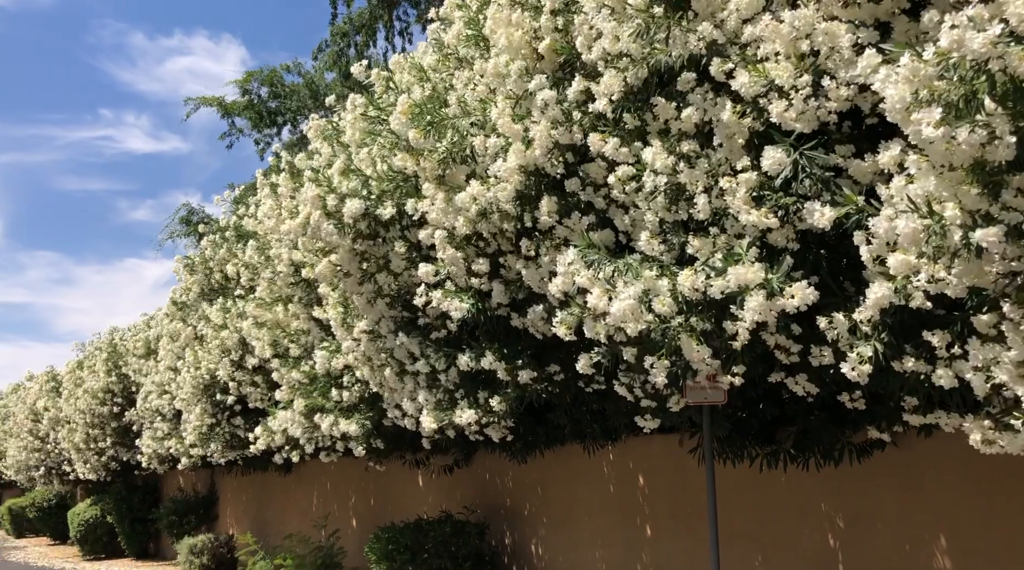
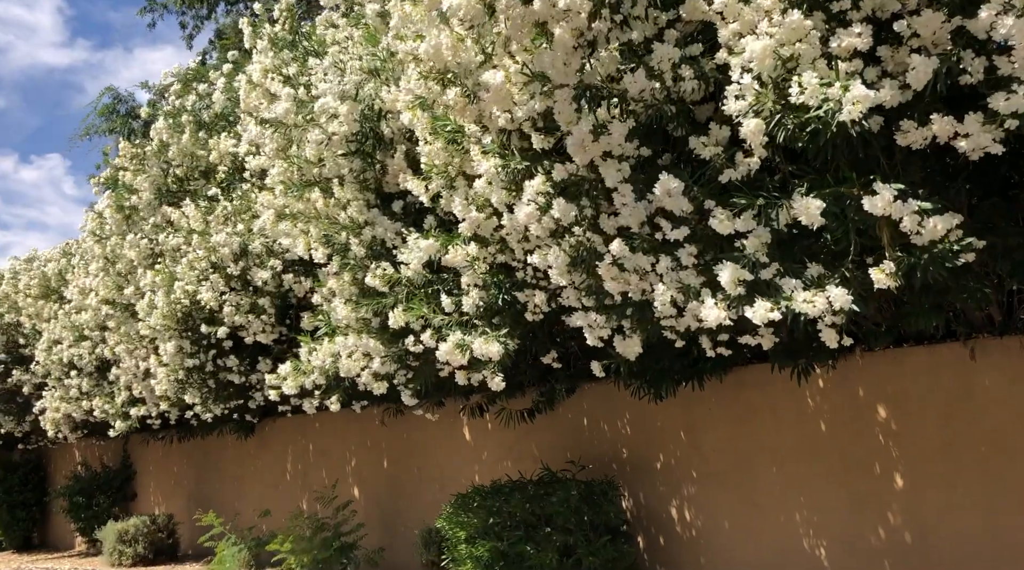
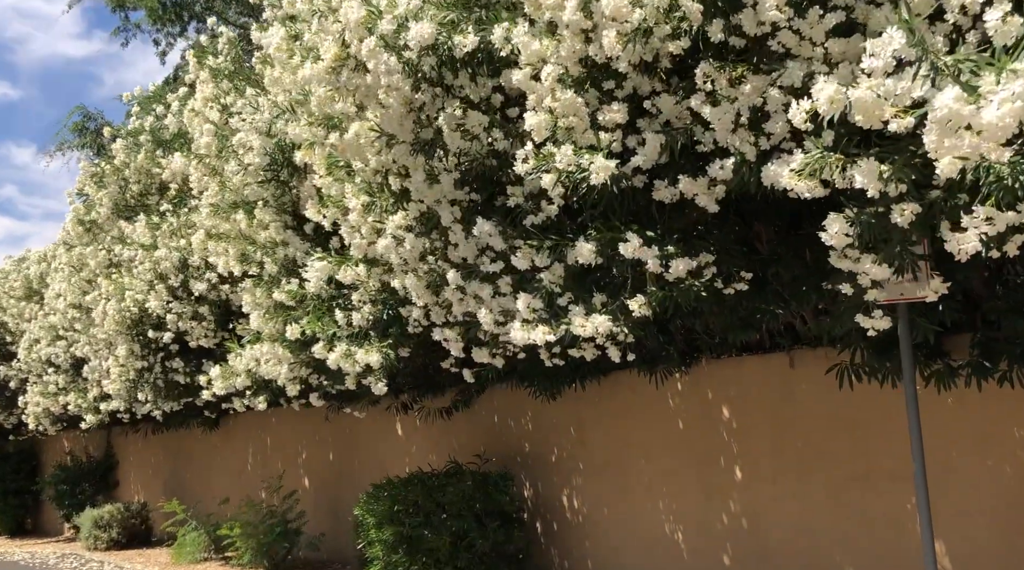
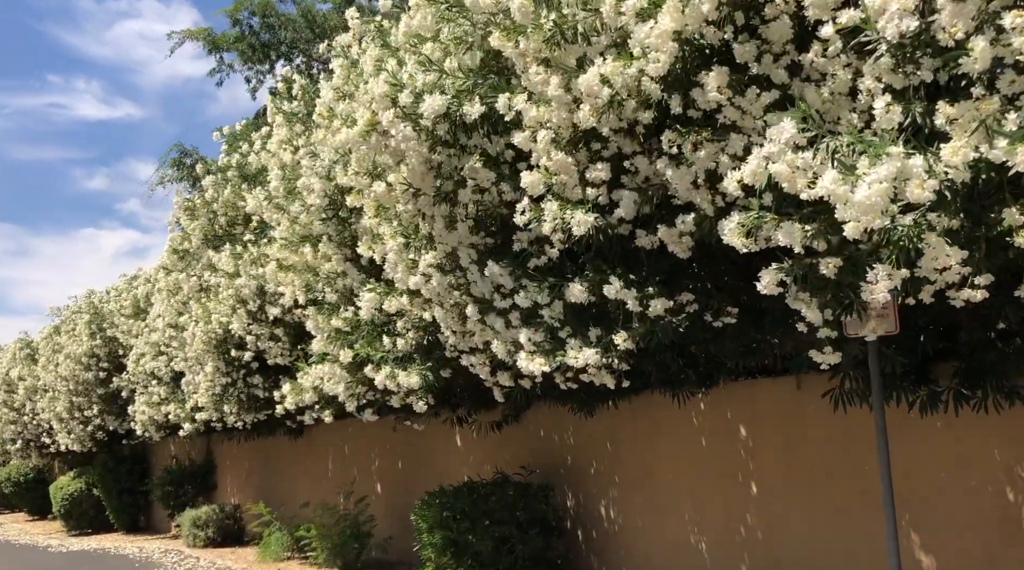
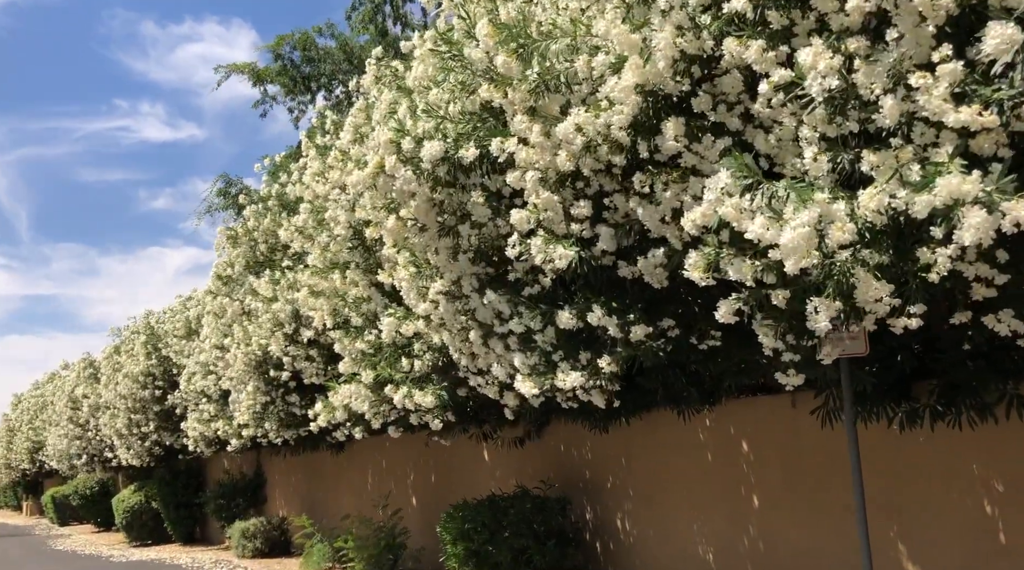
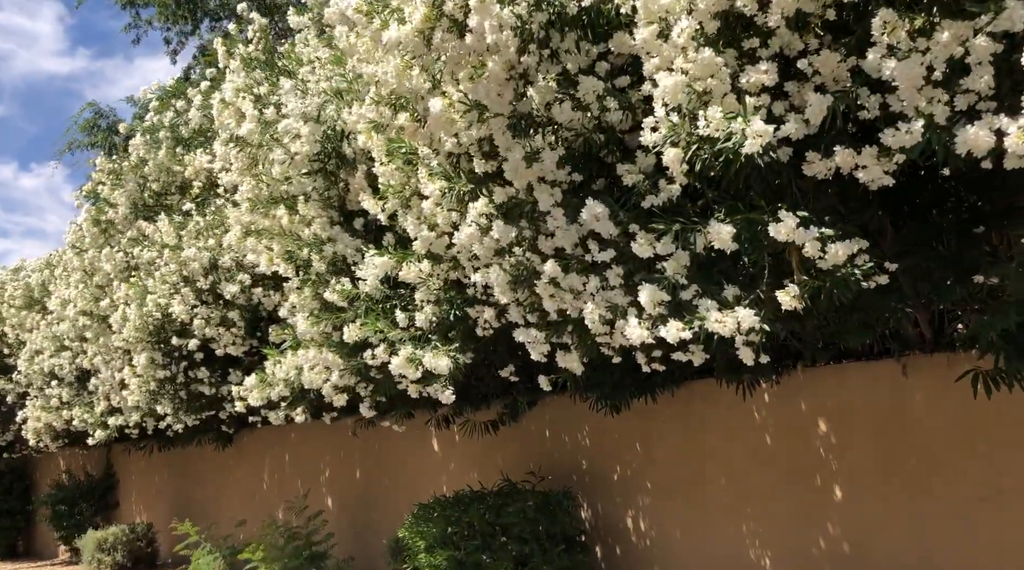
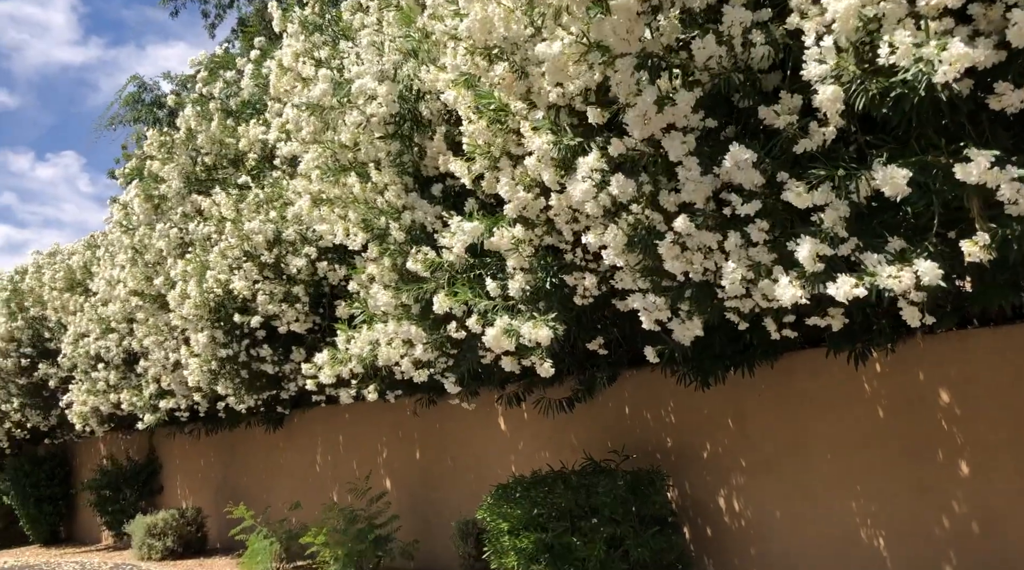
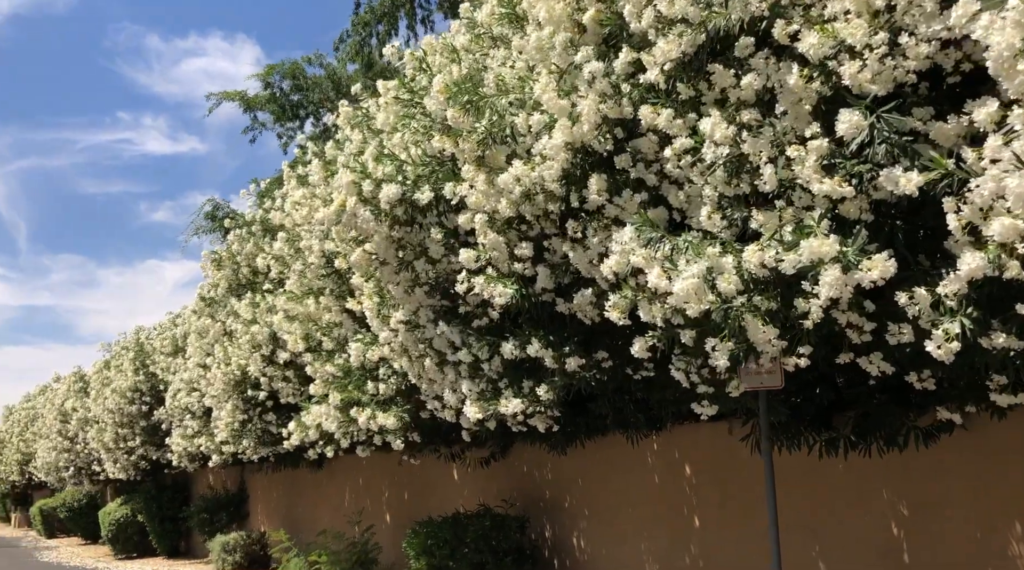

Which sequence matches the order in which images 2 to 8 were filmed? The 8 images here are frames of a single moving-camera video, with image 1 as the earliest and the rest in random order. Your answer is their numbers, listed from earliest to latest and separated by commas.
8, 5, 4, 3, 6, 2, 7
